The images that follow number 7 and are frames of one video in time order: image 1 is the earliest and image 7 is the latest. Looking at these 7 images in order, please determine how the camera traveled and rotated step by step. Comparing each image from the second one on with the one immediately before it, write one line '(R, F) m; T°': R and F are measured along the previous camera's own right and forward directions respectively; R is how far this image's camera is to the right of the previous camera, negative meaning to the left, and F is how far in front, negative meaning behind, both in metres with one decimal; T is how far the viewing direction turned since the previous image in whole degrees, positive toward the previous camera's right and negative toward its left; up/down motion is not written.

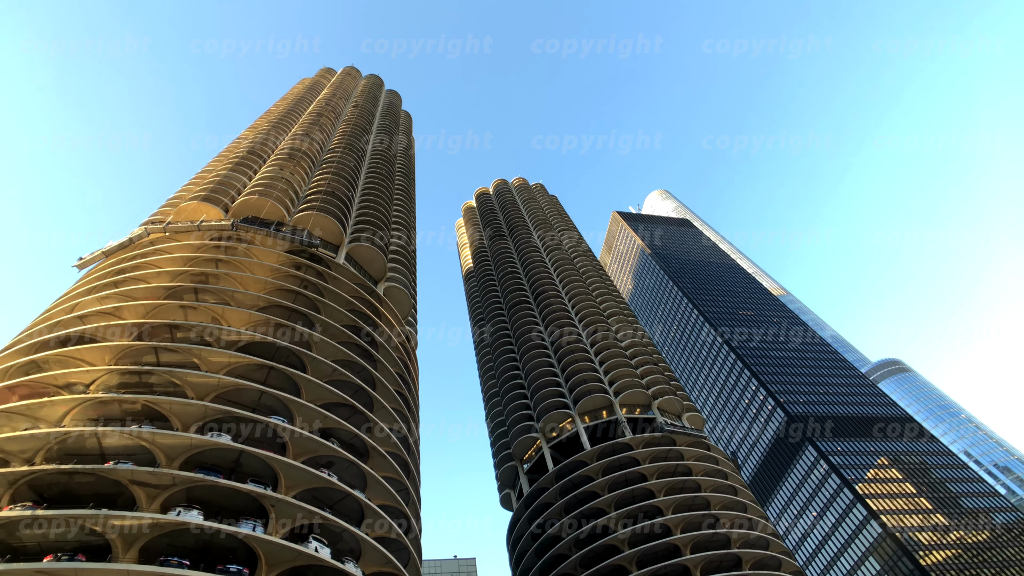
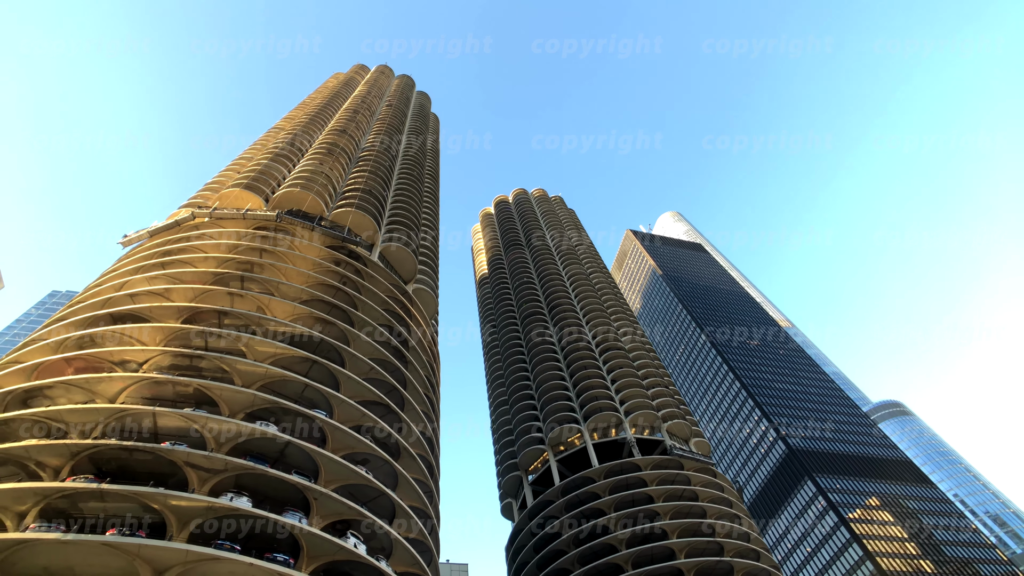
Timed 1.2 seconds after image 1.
(-2.5, -0.7) m; 0°
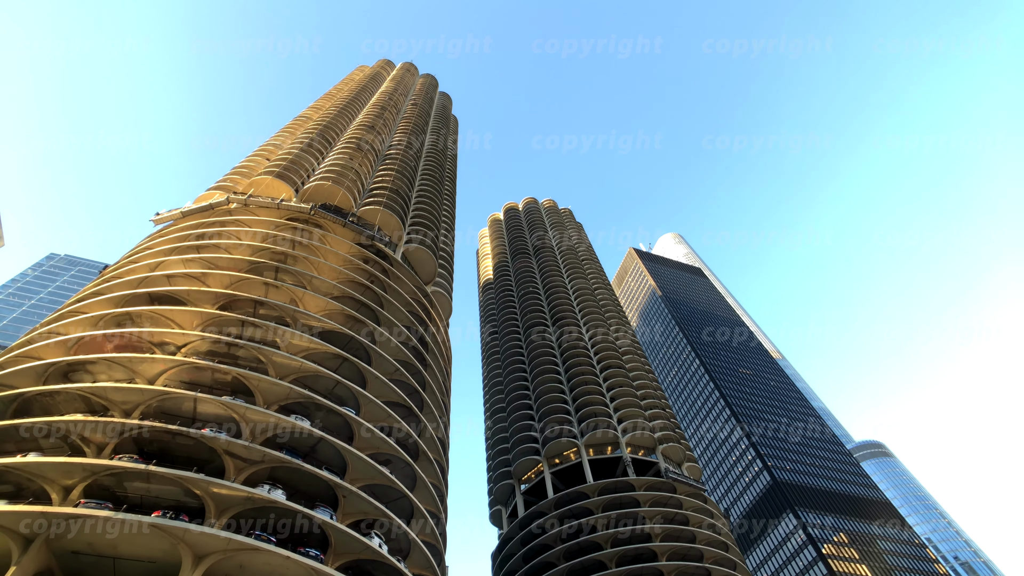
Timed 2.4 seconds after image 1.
(-2.6, -0.7) m; +1°
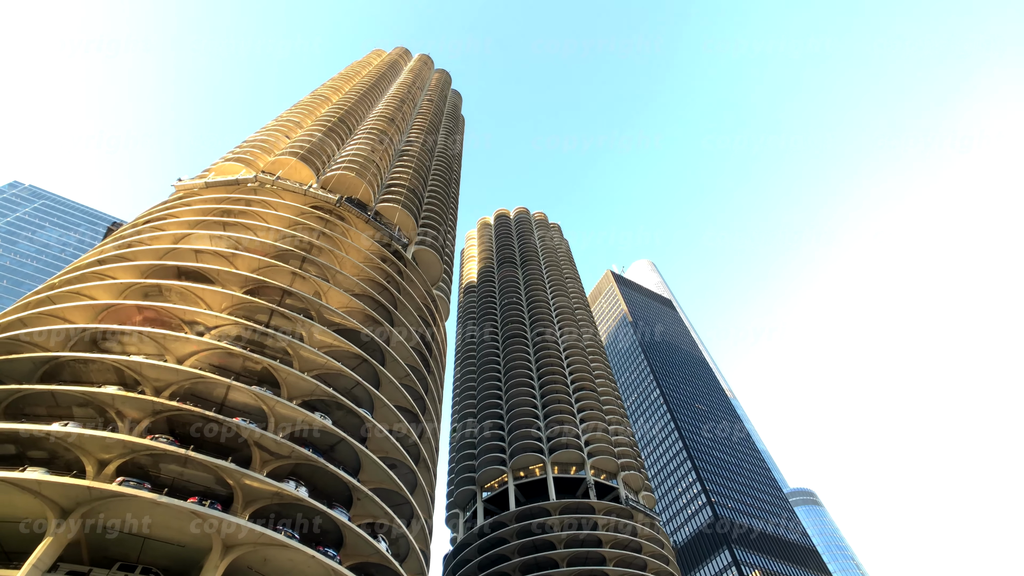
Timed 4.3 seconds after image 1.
(-3.9, -1.0) m; +4°
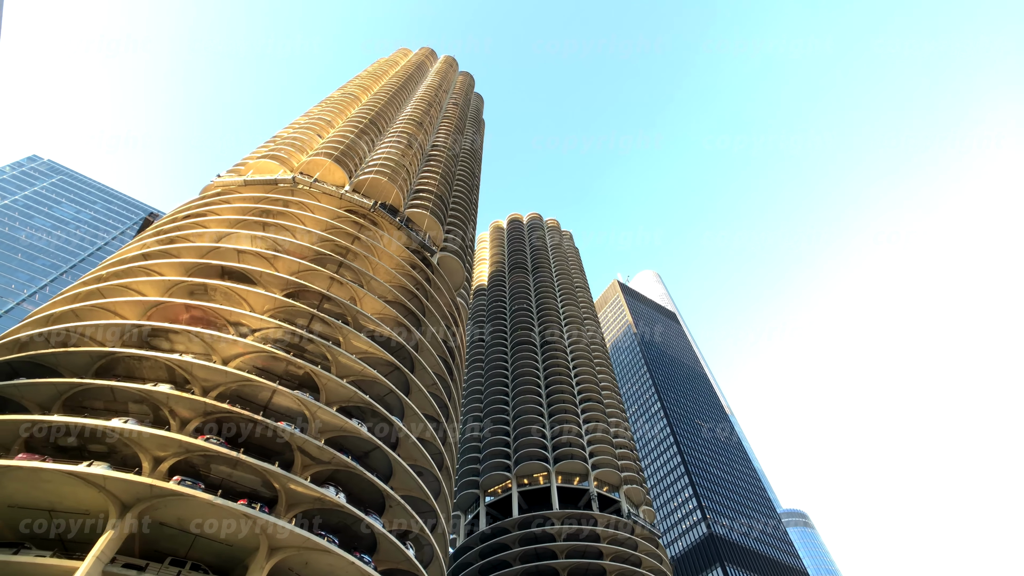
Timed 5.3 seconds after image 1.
(-2.1, -0.8) m; 0°
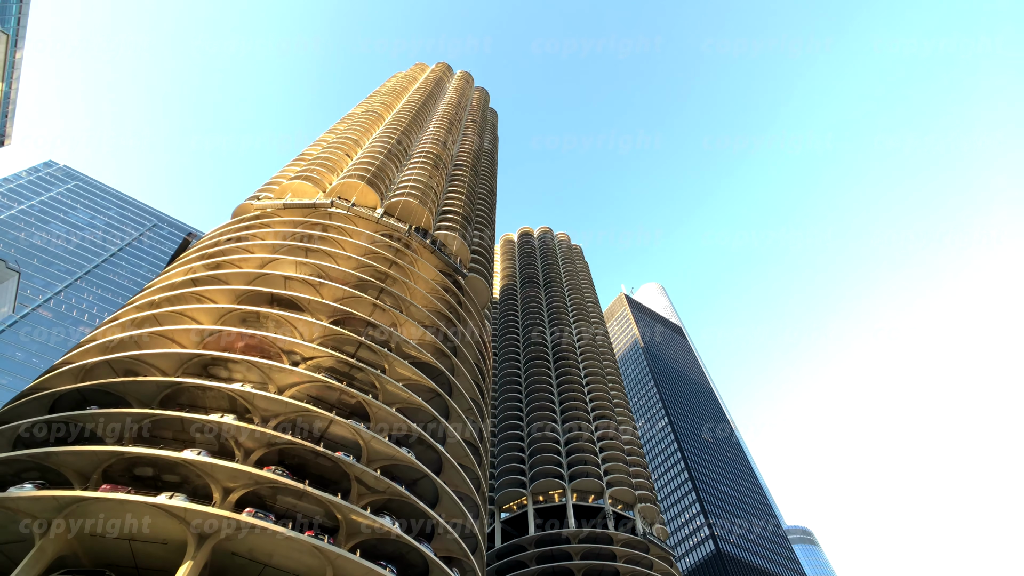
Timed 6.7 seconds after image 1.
(-2.5, -0.9) m; 0°
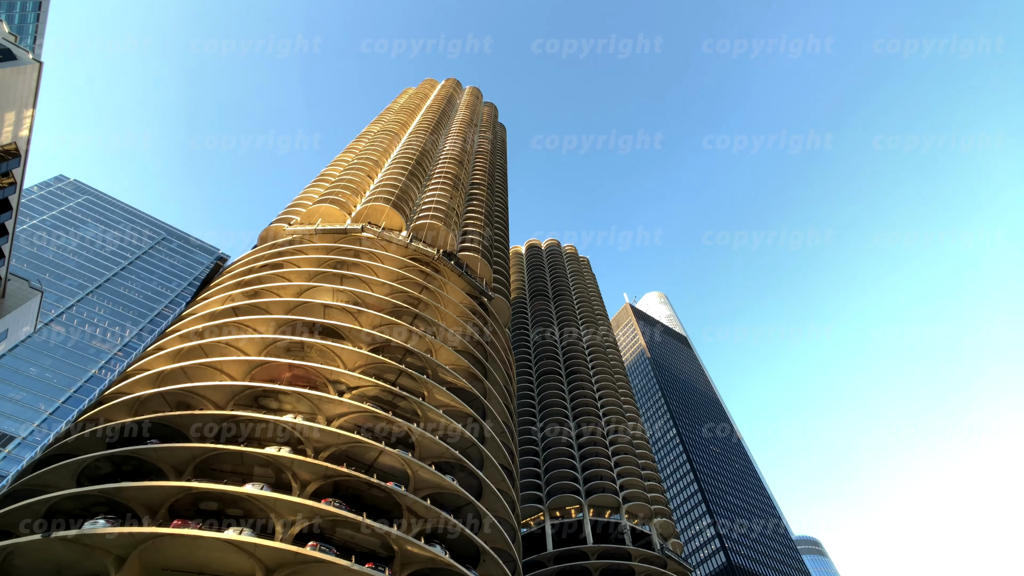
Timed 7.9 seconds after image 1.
(-2.3, -0.8) m; 0°
